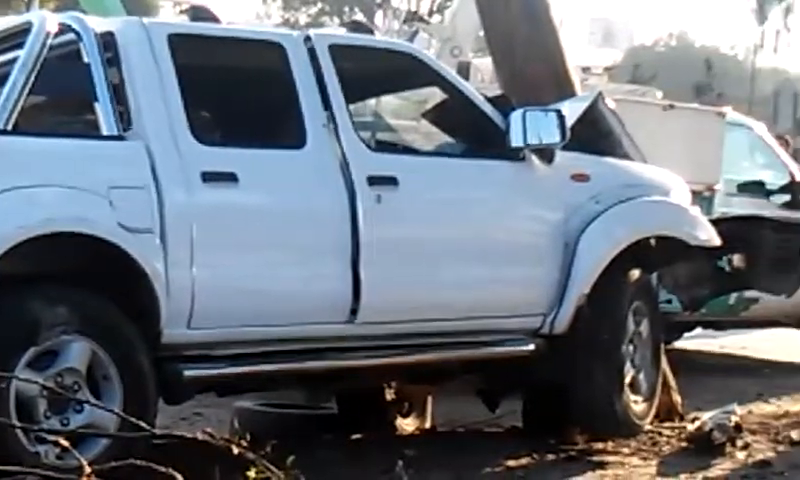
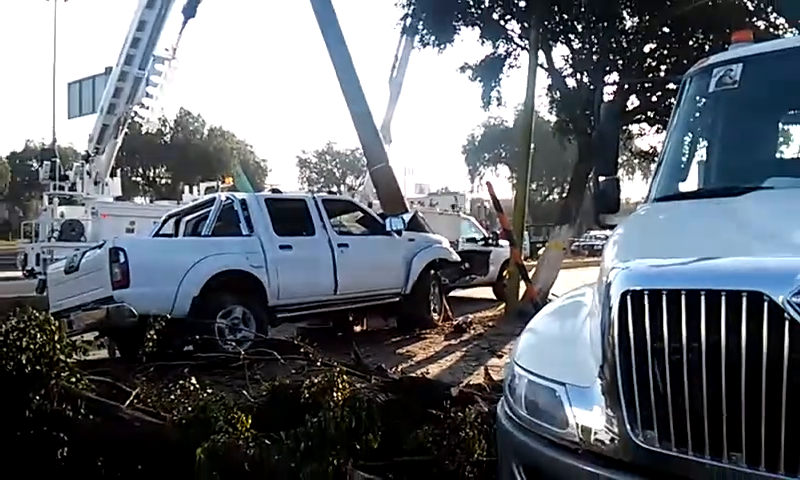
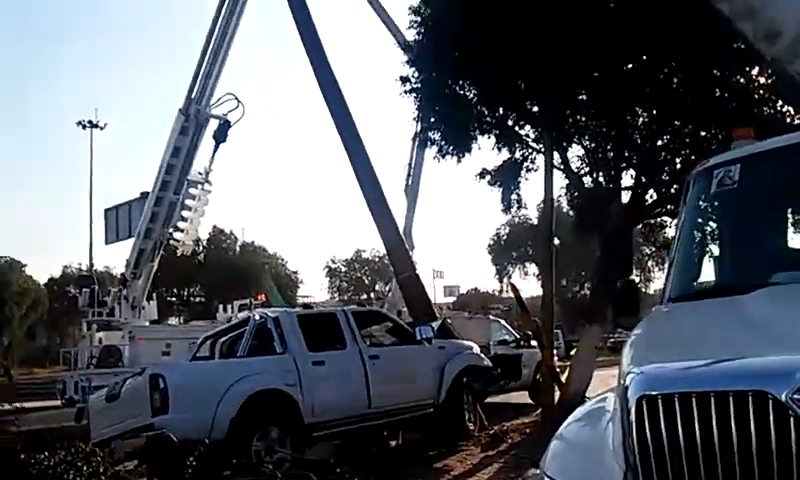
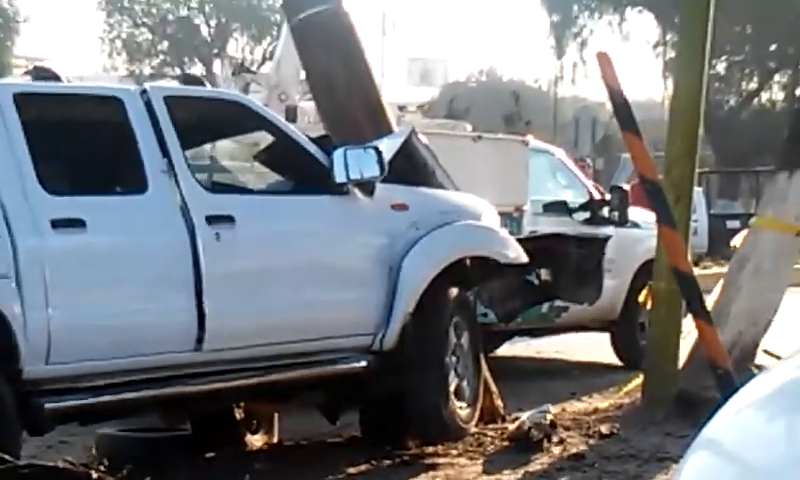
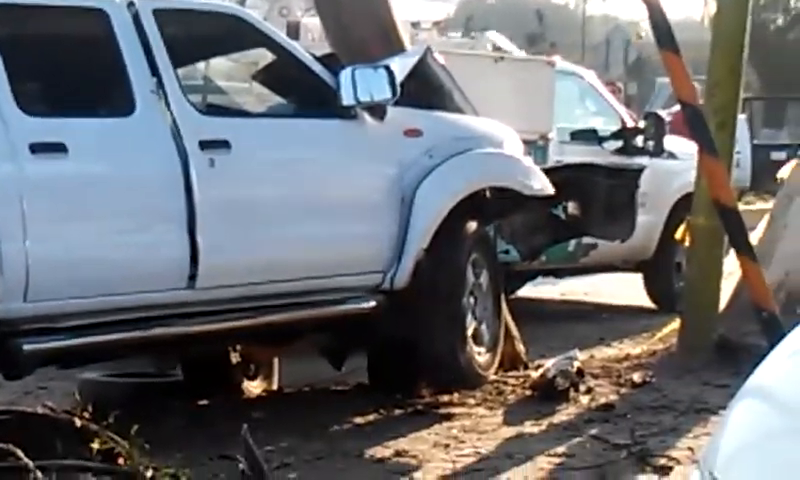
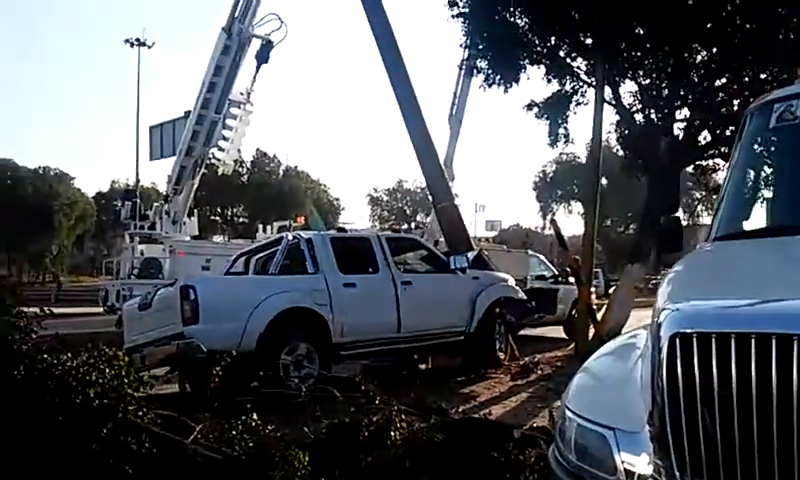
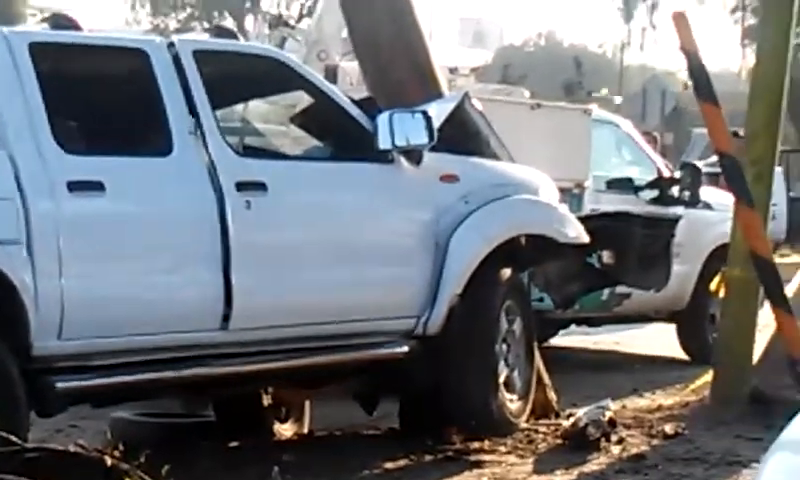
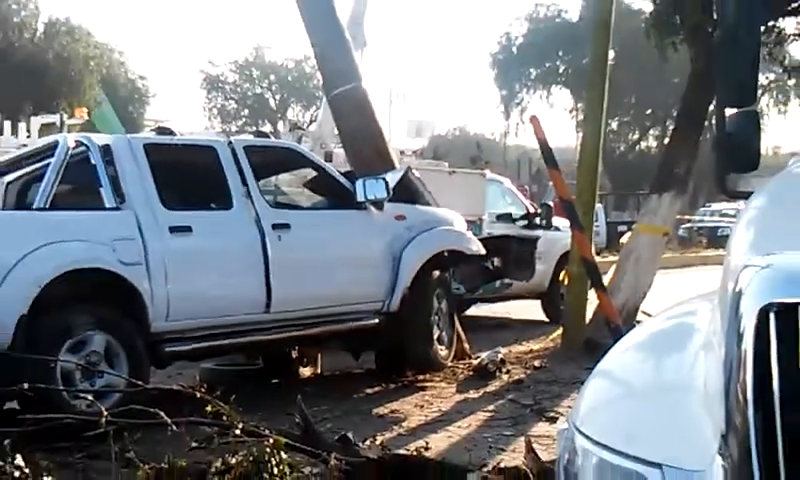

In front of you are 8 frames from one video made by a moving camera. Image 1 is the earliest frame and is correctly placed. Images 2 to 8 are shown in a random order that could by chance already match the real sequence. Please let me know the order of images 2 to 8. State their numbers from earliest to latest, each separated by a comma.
7, 5, 4, 8, 2, 6, 3
